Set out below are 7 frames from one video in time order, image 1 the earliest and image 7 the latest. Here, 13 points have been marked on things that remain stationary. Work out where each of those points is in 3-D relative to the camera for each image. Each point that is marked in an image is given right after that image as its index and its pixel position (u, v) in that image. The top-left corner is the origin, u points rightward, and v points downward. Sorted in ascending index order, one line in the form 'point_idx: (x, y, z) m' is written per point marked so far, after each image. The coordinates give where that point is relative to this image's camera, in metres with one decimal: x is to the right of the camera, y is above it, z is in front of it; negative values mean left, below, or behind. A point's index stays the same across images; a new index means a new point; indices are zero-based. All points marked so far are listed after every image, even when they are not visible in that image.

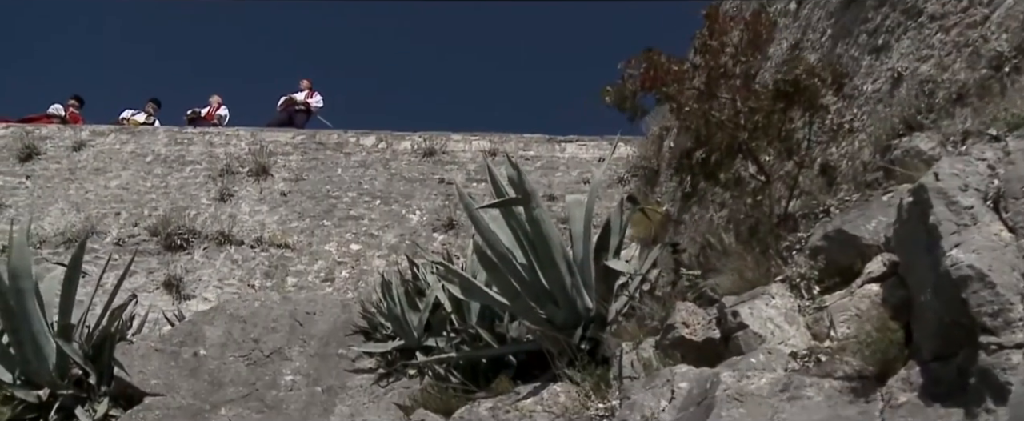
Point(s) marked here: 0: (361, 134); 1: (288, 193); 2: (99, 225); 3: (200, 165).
0: (-1.7, +0.9, +10.0) m
1: (-2.3, +0.2, +9.0) m
2: (-4.0, -0.1, +8.6) m
3: (-3.4, +0.5, +9.4) m
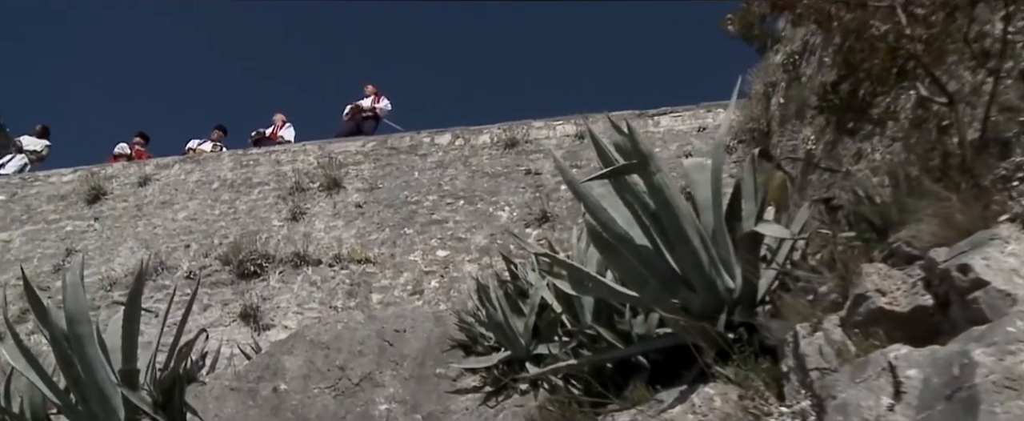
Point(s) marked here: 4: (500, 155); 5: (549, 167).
0: (-0.8, +0.8, +9.1) m
1: (-1.4, +0.1, +8.3) m
2: (-3.1, -0.5, +8.0) m
3: (-2.4, +0.2, +8.7) m
4: (-0.1, +0.6, +8.8) m
5: (+0.4, +0.4, +8.6) m
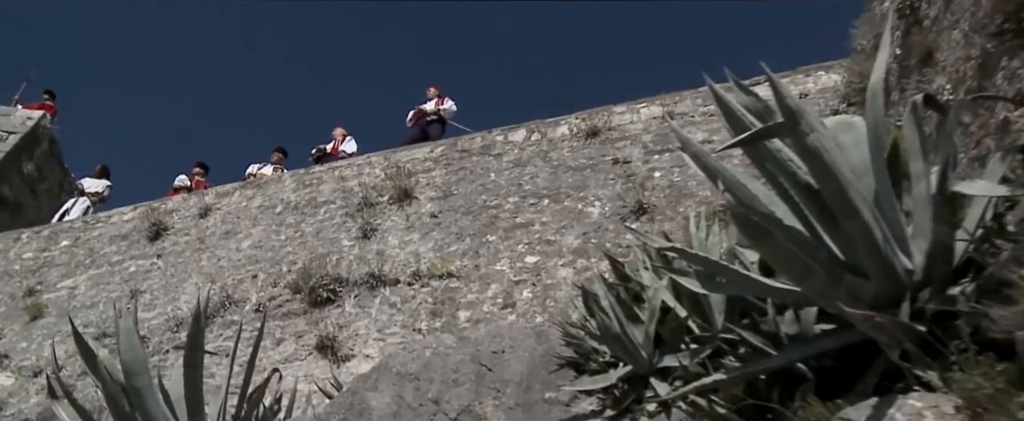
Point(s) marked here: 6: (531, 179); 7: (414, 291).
0: (0.0, +0.8, +8.4) m
1: (-0.6, 0.0, +7.5) m
2: (-2.3, -0.7, +7.3) m
3: (-1.6, +0.1, +8.0) m
4: (+0.6, +0.6, +8.0) m
5: (+1.1, +0.5, +7.7) m
6: (+0.2, +0.3, +7.7) m
7: (-0.8, -0.6, +6.7) m
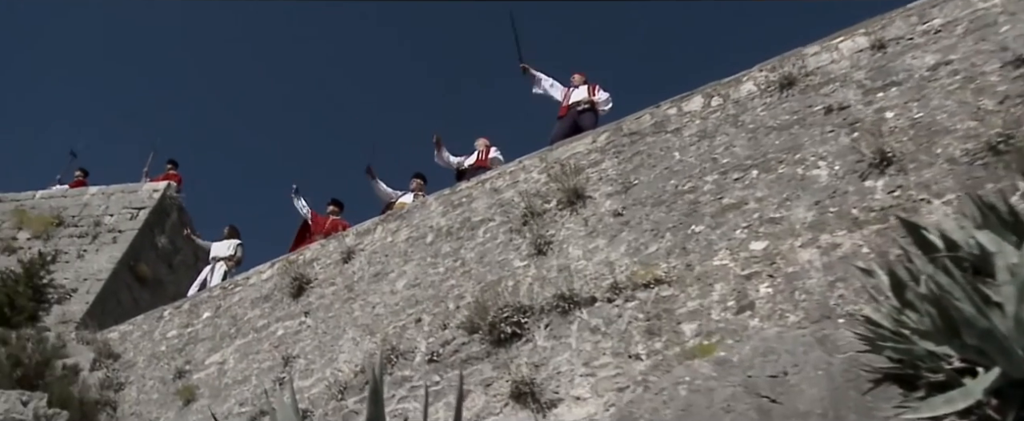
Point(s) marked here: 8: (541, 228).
0: (+1.3, +0.9, +6.9) m
1: (+0.8, 0.0, +6.1) m
2: (-0.8, -0.9, +6.2) m
3: (-0.2, -0.1, +6.8) m
4: (+2.0, +0.8, +6.5) m
5: (+2.4, +0.8, +6.1) m
6: (+1.5, +0.4, +6.2) m
7: (+0.7, -0.6, +5.4) m
8: (+0.2, -0.1, +6.4) m
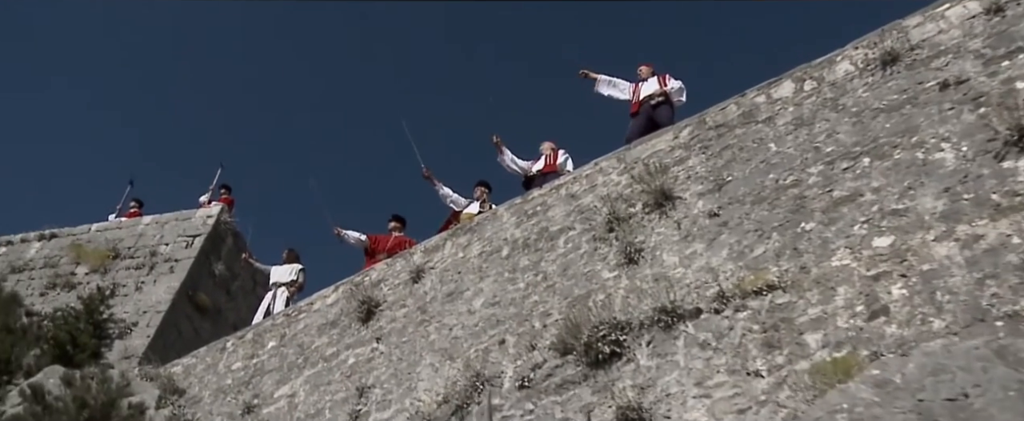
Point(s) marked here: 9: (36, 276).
0: (+1.9, +0.9, +6.4) m
1: (+1.3, 0.0, +5.6) m
2: (-0.2, -1.0, +5.7) m
3: (+0.4, -0.1, +6.3) m
4: (+2.5, +0.9, +5.9) m
5: (+2.9, +0.9, +5.5) m
6: (+2.1, +0.5, +5.6) m
7: (+1.2, -0.6, +4.9) m
8: (+0.8, -0.2, +5.9) m
9: (-5.7, -0.8, +10.5) m
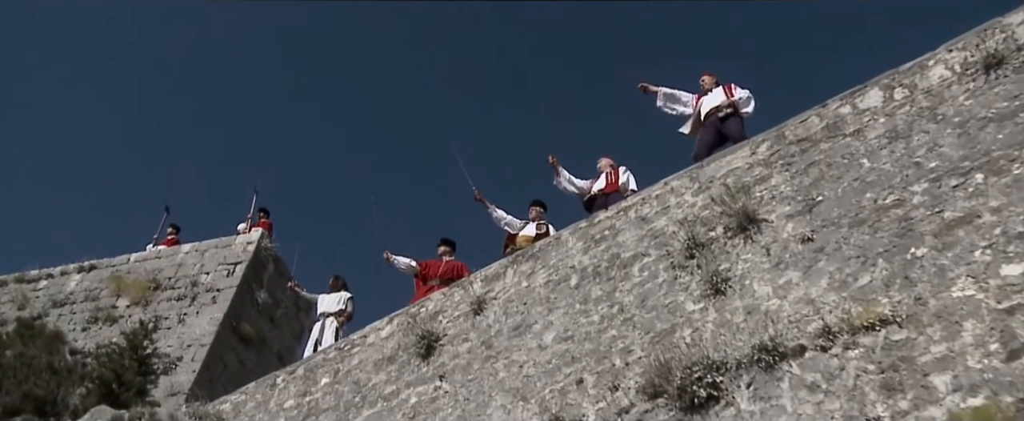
0: (+2.3, +0.8, +5.9) m
1: (+1.8, -0.1, +5.2) m
2: (+0.3, -1.2, +5.3) m
3: (+0.9, -0.3, +5.9) m
4: (+2.9, +0.8, +5.4) m
5: (+3.3, +0.8, +5.1) m
6: (+2.5, +0.4, +5.2) m
7: (+1.7, -0.8, +4.4) m
8: (+1.3, -0.3, +5.5) m
9: (-5.1, -1.2, +10.3) m
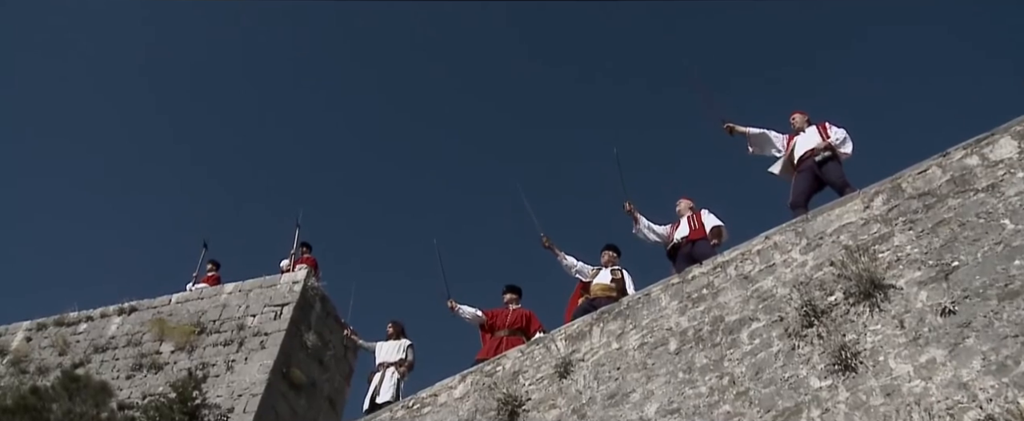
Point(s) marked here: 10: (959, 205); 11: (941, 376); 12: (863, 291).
0: (+2.9, +0.4, +5.5) m
1: (+2.4, -0.5, +4.7) m
2: (+1.0, -1.6, +4.9) m
3: (+1.5, -0.7, +5.5) m
4: (+3.5, +0.4, +4.9) m
5: (+3.9, +0.5, +4.6) m
6: (+3.1, 0.0, +4.7) m
7: (+2.3, -1.1, +4.0) m
8: (+1.9, -0.7, +5.1) m
9: (-4.4, -1.7, +9.9) m
10: (+2.7, 0.0, +5.2) m
11: (+2.2, -0.8, +4.5) m
12: (+2.1, -0.5, +5.1) m
